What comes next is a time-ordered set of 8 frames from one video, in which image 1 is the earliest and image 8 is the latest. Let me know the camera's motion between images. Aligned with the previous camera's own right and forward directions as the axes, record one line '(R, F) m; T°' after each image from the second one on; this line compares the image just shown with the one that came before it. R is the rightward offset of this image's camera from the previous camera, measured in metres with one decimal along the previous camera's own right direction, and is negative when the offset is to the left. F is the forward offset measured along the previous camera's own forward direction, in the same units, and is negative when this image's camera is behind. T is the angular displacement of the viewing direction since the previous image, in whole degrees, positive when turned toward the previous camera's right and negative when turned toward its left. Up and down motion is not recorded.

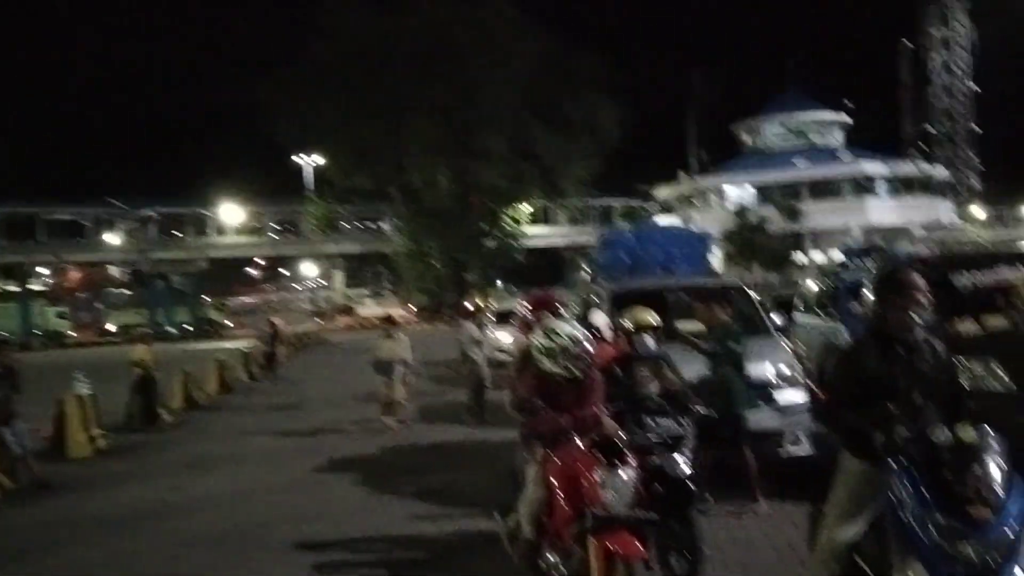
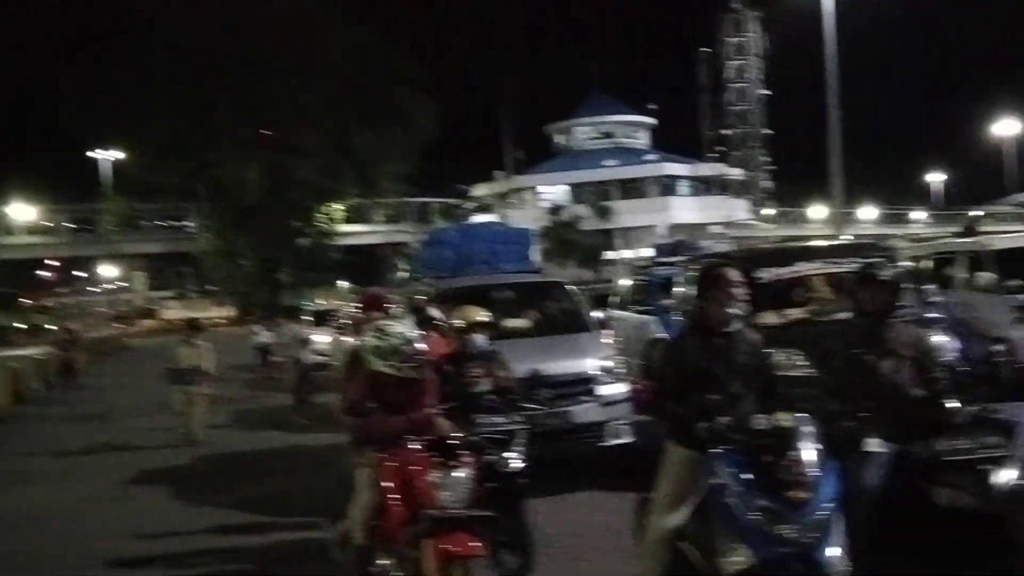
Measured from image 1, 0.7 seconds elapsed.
(-0.1, +0.2) m; +11°
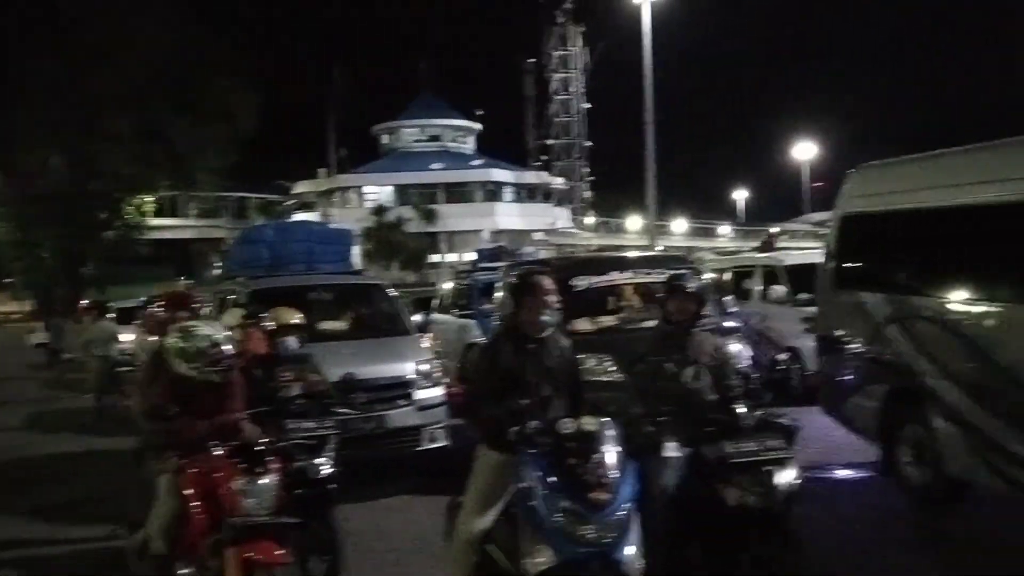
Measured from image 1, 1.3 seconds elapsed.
(+0.4, +2.1) m; -18°
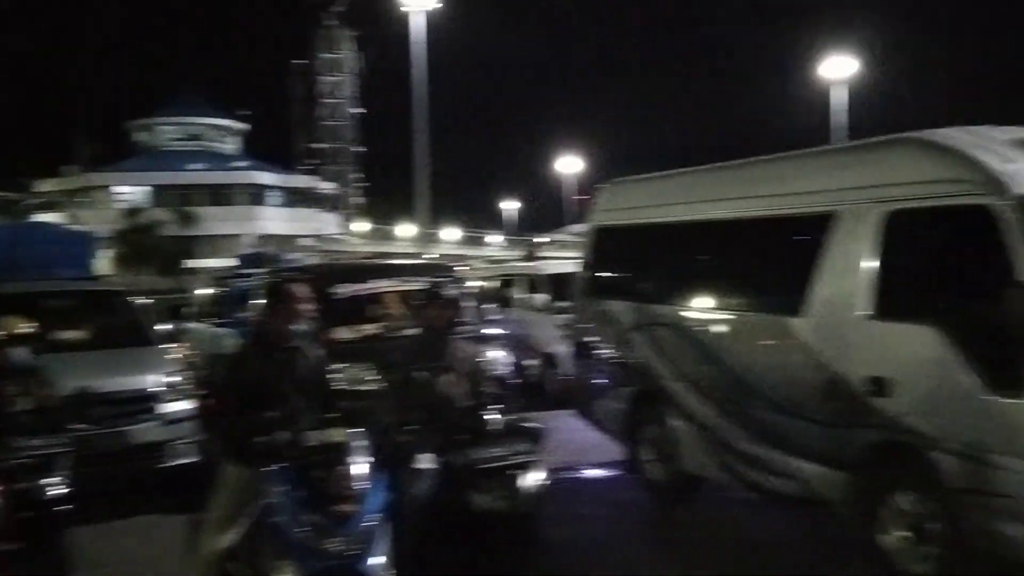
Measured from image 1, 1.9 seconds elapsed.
(+0.1, -0.7) m; -2°
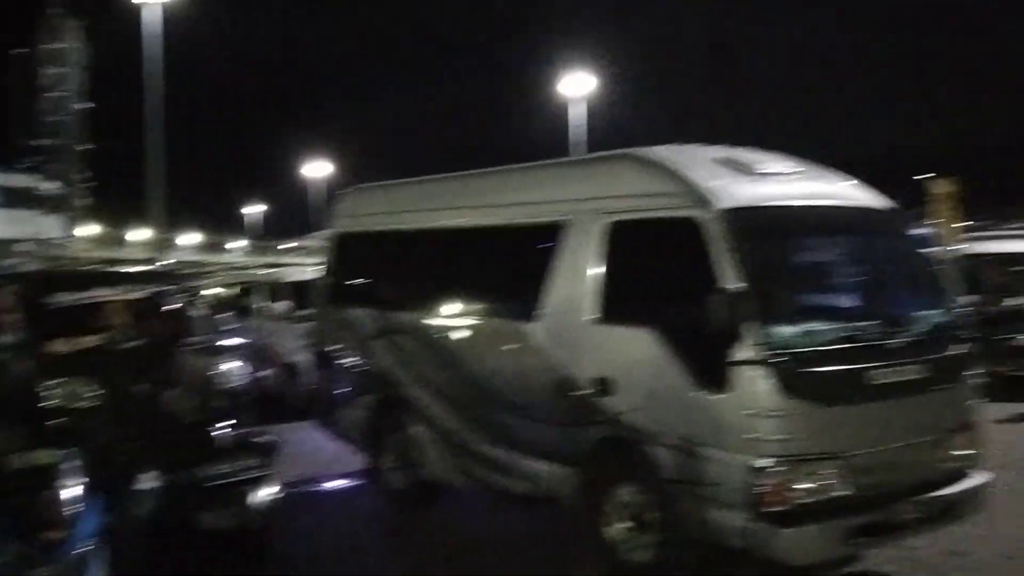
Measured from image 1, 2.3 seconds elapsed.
(+0.1, 0.0) m; +15°
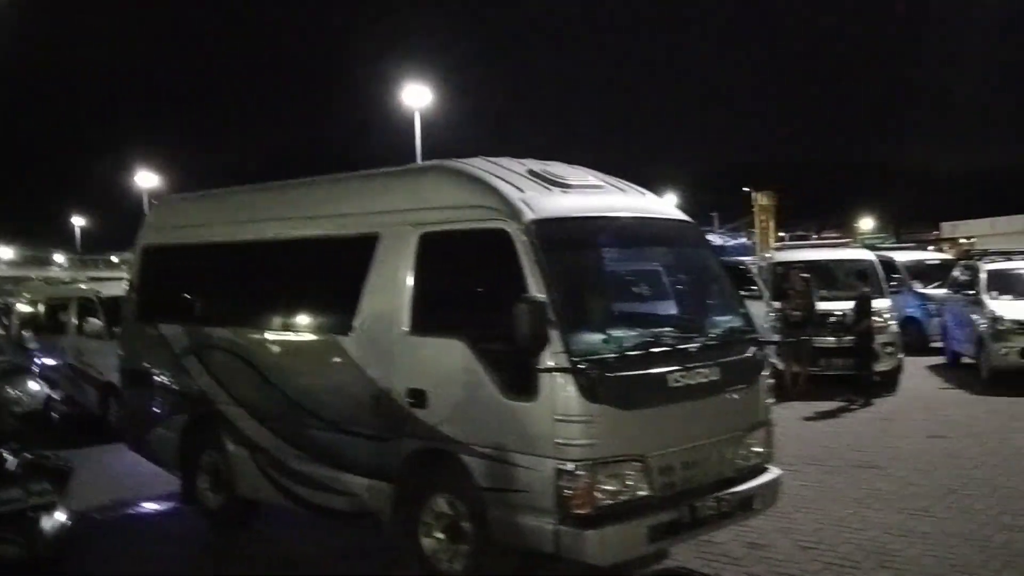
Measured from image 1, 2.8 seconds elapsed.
(+0.2, 0.0) m; +9°
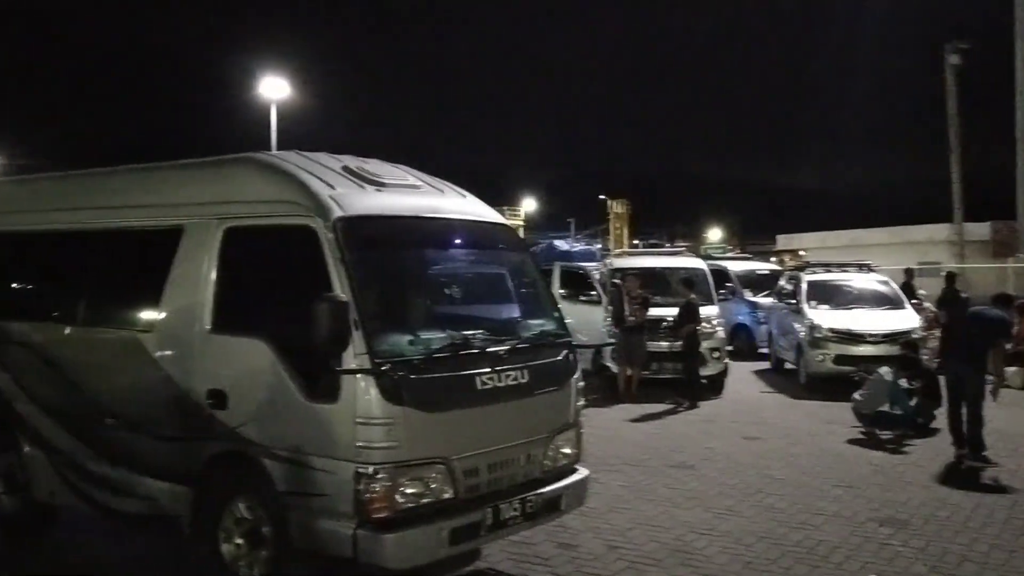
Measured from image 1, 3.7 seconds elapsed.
(+0.3, 0.0) m; +8°
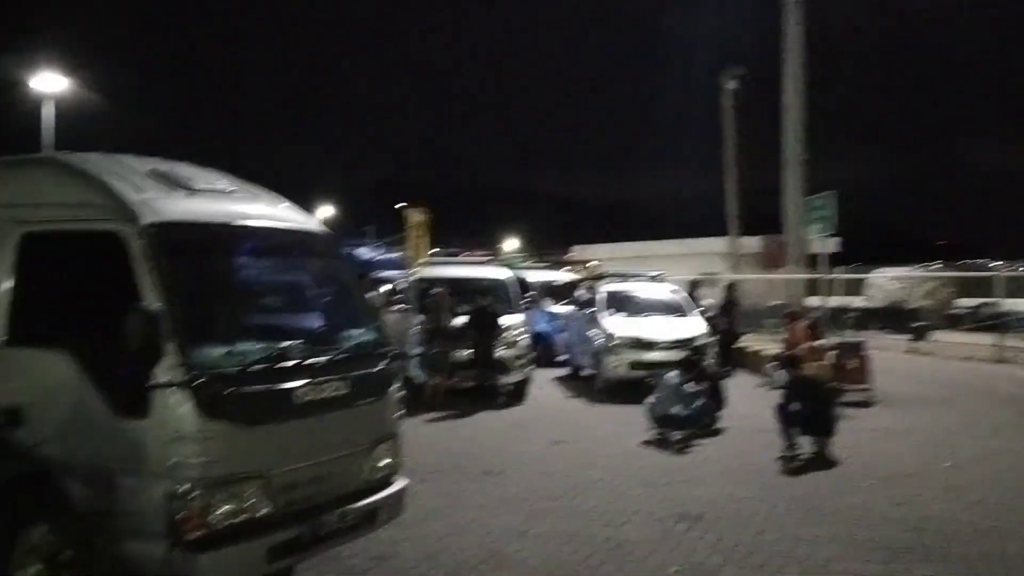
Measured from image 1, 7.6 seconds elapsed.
(-0.1, 0.0) m; +12°
